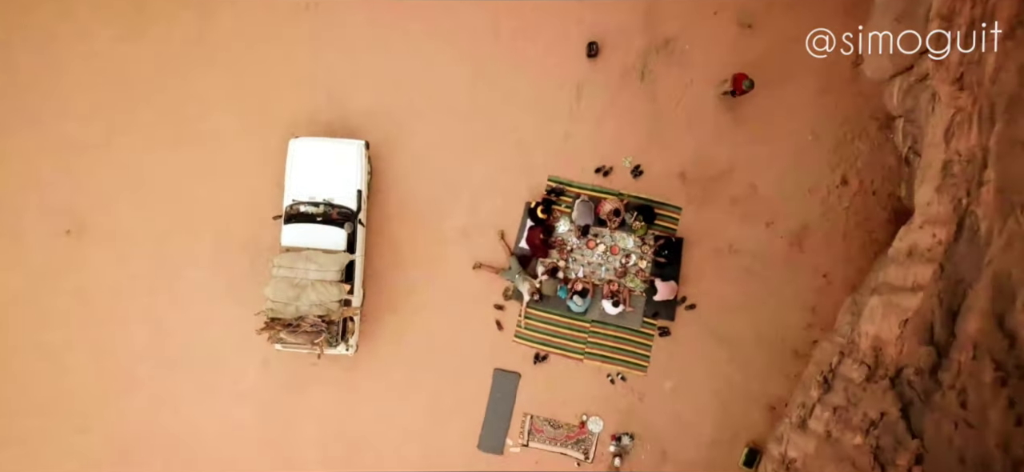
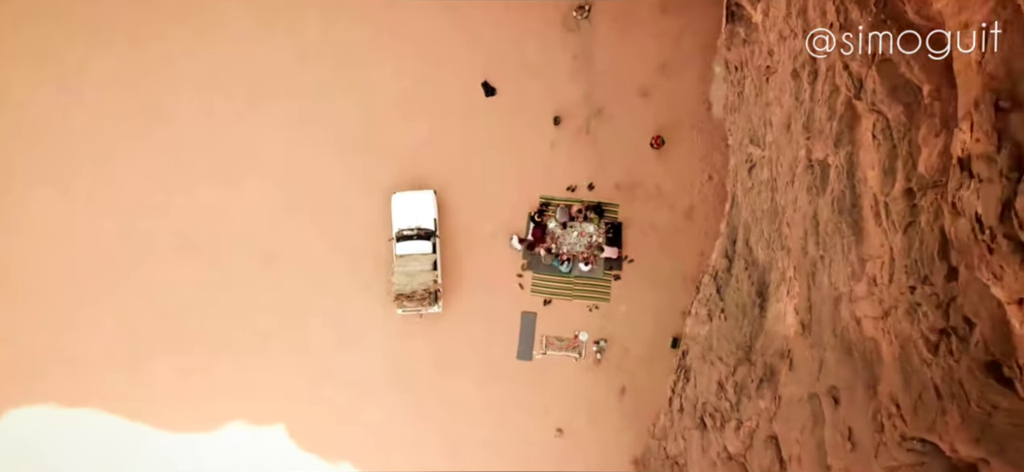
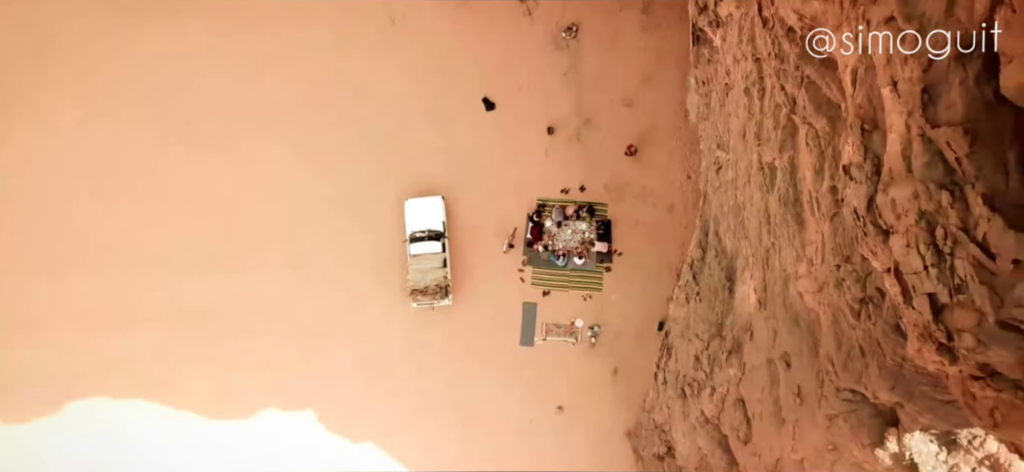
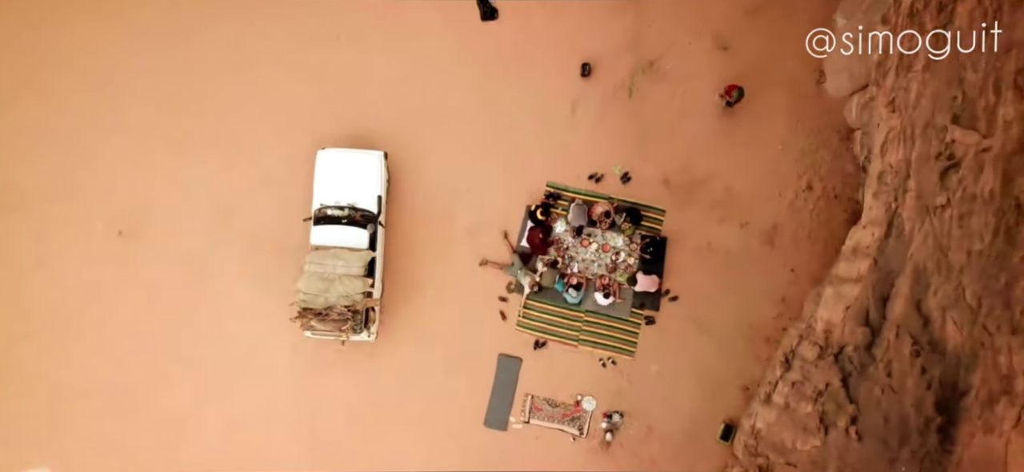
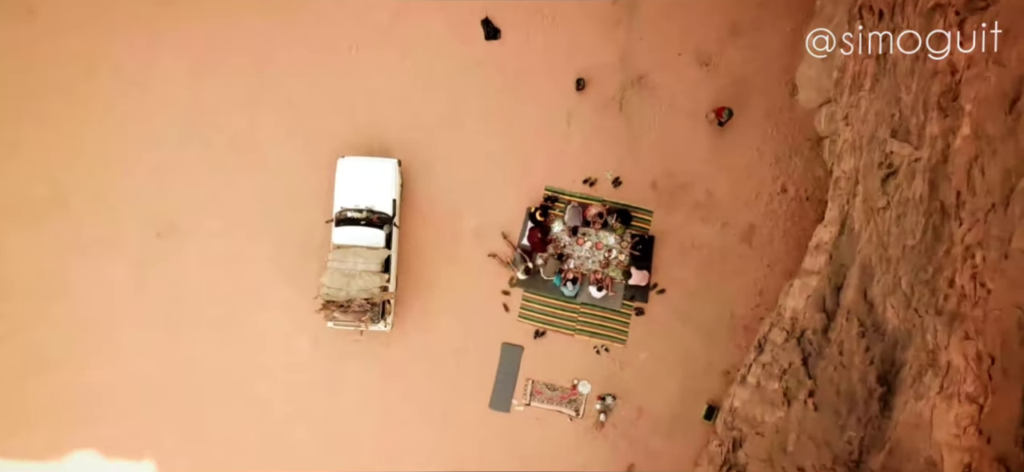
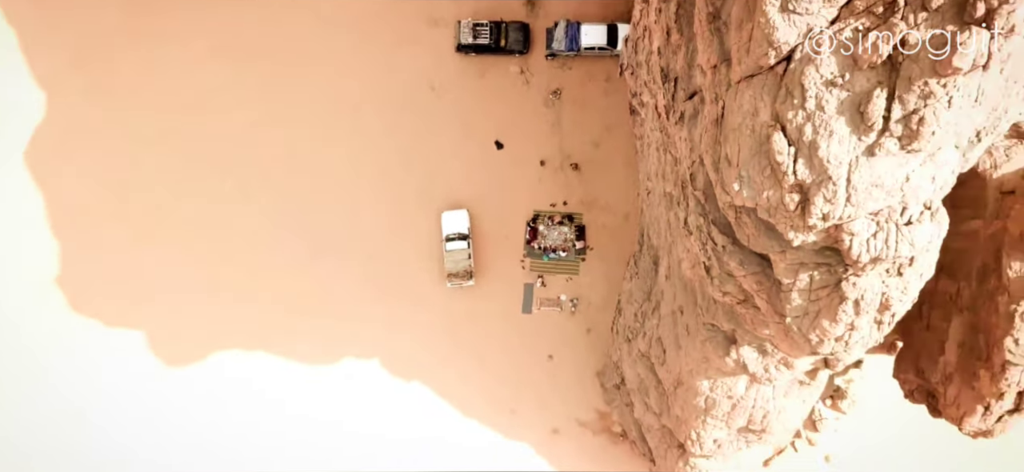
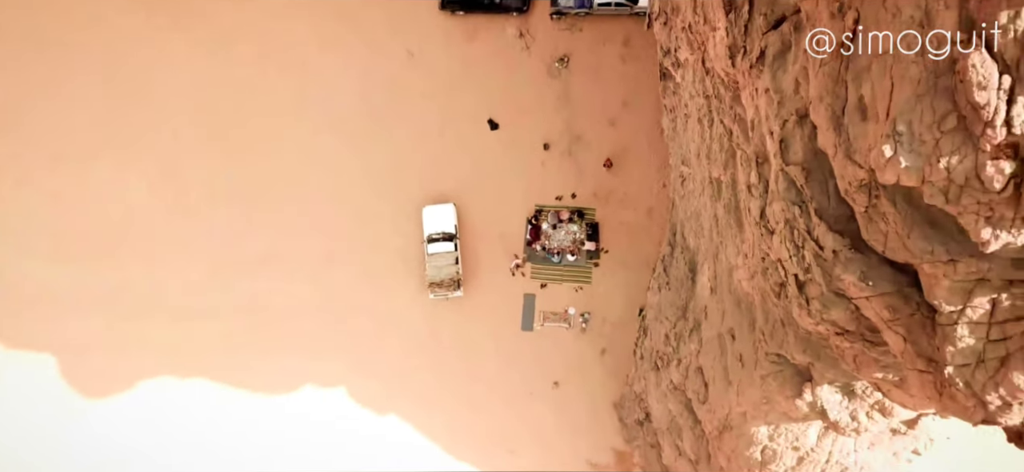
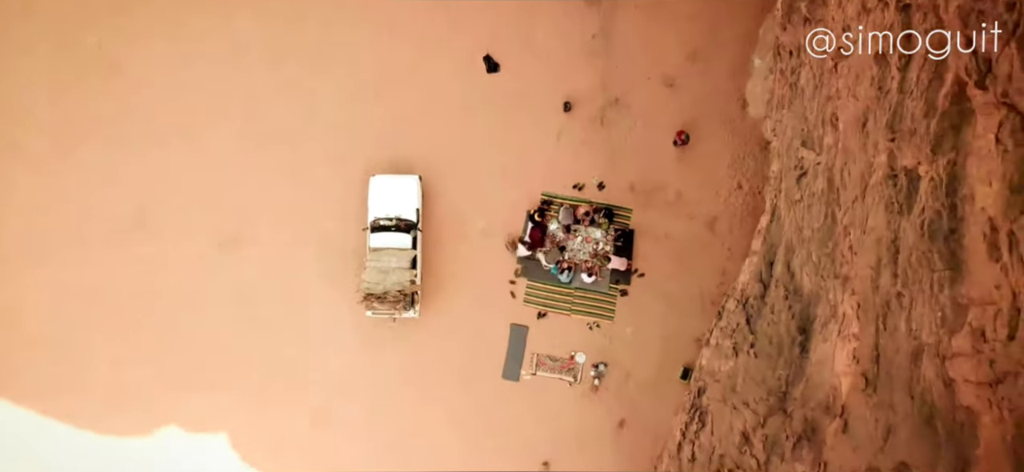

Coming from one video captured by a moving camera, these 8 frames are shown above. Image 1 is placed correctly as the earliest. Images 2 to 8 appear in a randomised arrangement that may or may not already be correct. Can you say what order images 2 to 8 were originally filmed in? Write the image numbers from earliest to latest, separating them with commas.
4, 5, 8, 2, 3, 7, 6
